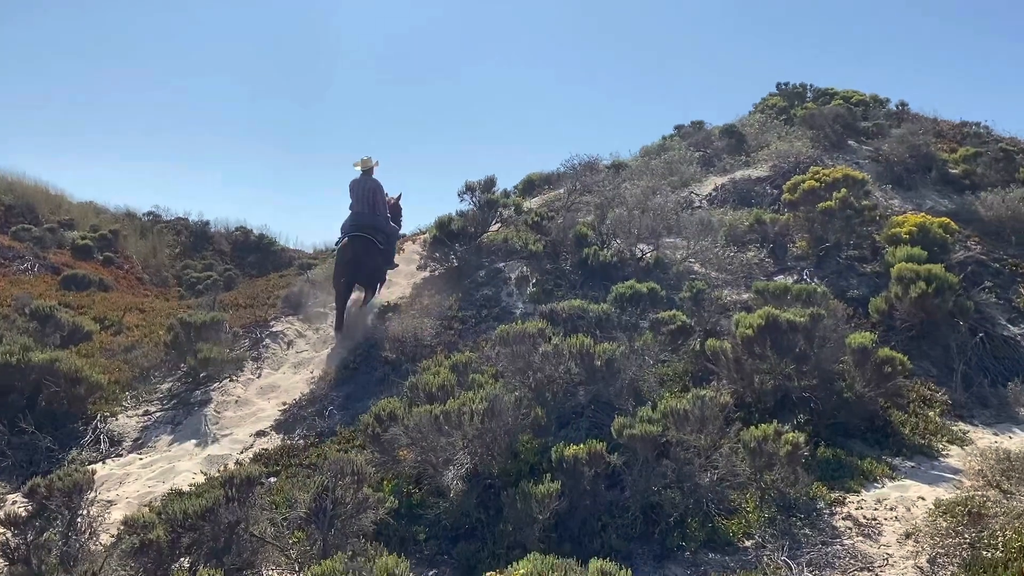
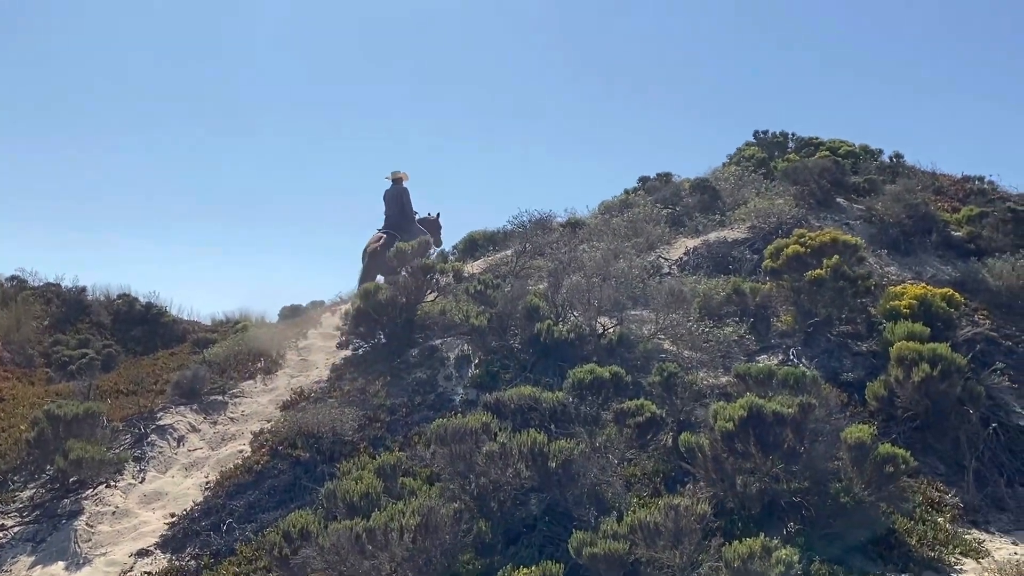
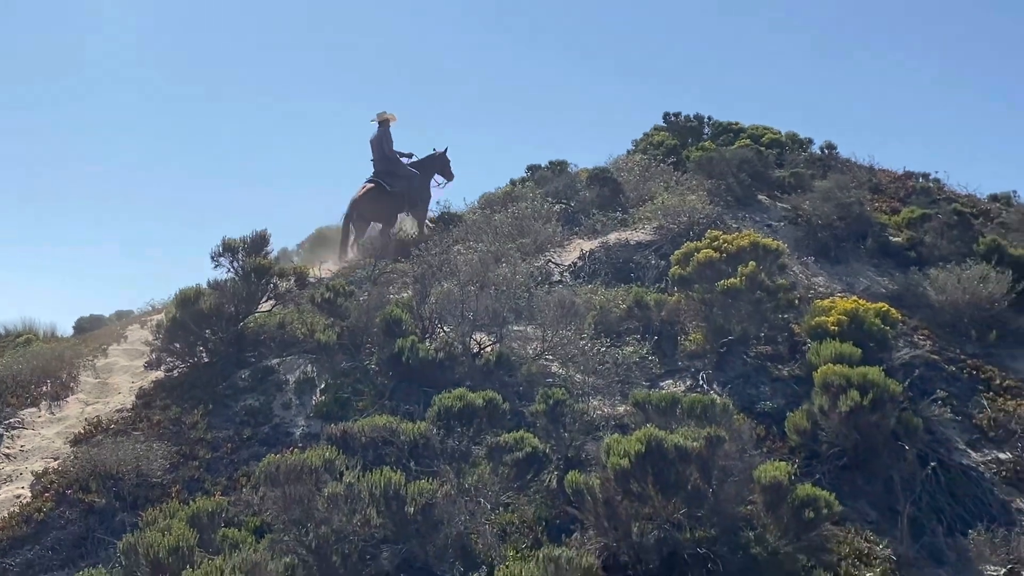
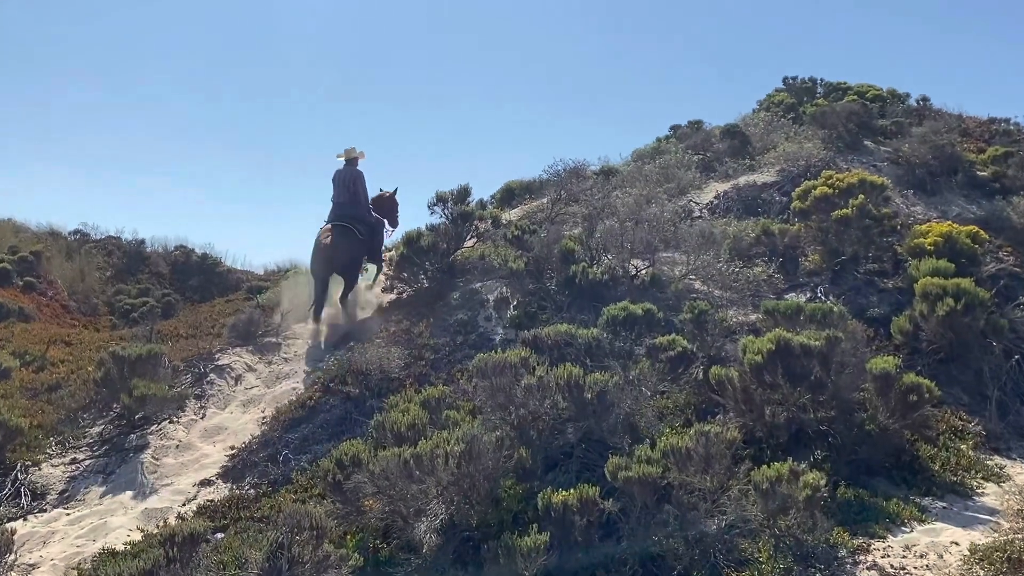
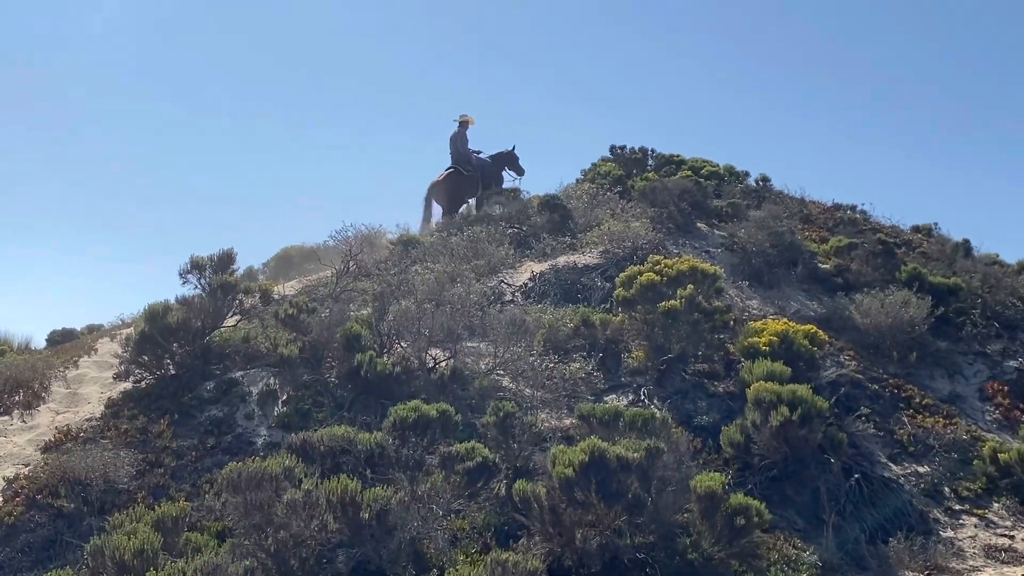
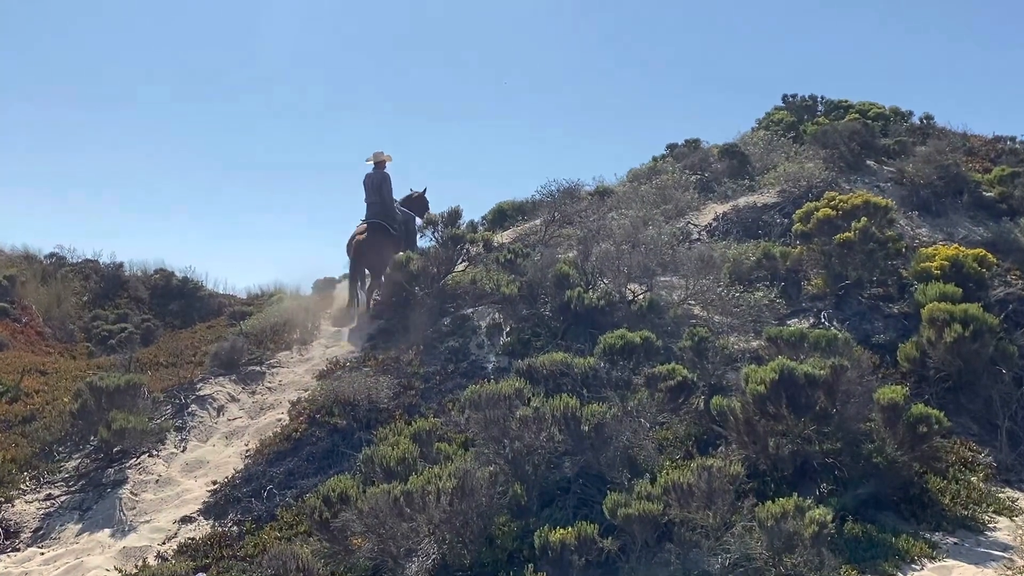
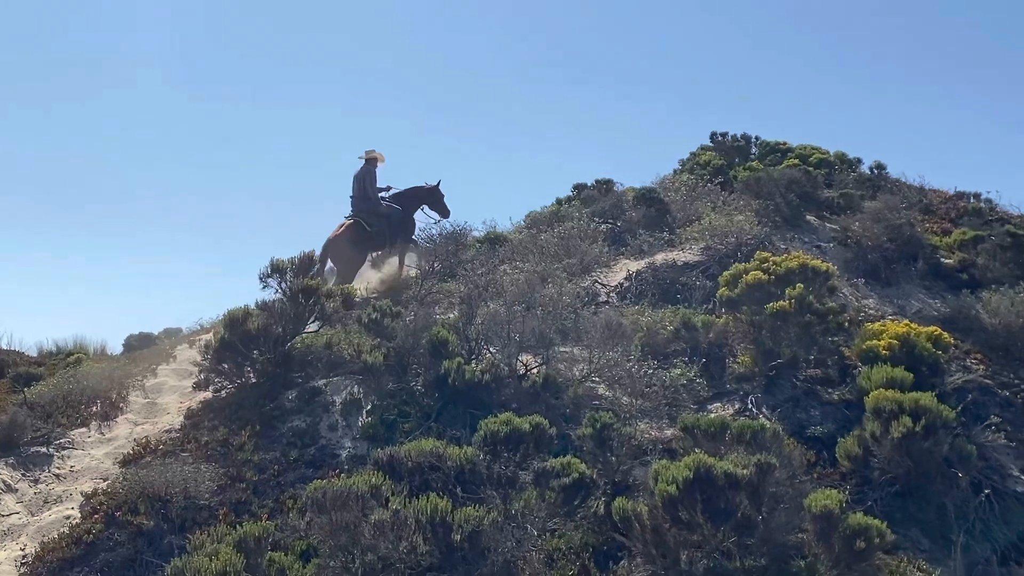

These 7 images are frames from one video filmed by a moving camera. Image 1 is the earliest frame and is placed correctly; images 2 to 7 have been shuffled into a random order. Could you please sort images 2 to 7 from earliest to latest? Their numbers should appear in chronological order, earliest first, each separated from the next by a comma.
4, 6, 2, 7, 3, 5
